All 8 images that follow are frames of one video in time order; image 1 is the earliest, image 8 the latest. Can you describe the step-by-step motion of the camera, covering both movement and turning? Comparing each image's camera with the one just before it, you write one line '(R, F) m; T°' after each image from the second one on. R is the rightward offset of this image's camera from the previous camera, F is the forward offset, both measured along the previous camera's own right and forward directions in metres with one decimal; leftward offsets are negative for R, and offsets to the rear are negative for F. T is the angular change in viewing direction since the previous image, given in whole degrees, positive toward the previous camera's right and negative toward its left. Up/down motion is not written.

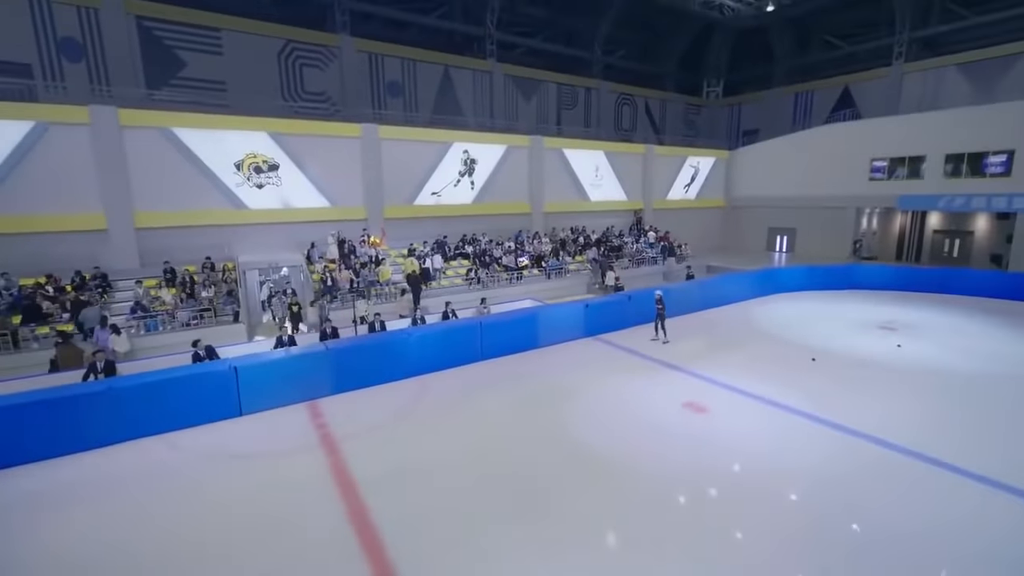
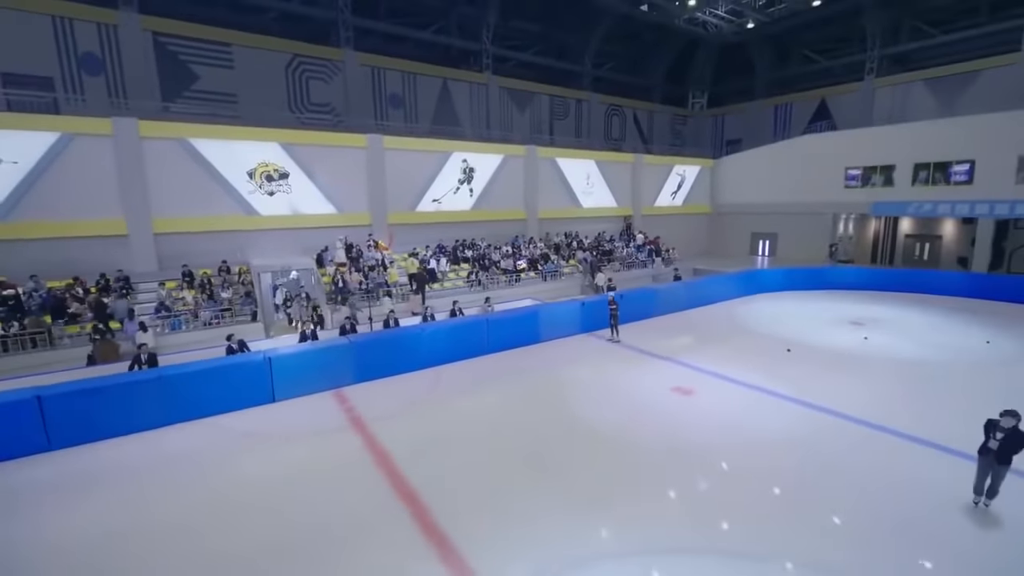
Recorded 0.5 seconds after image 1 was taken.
(-0.3, -0.9) m; +1°
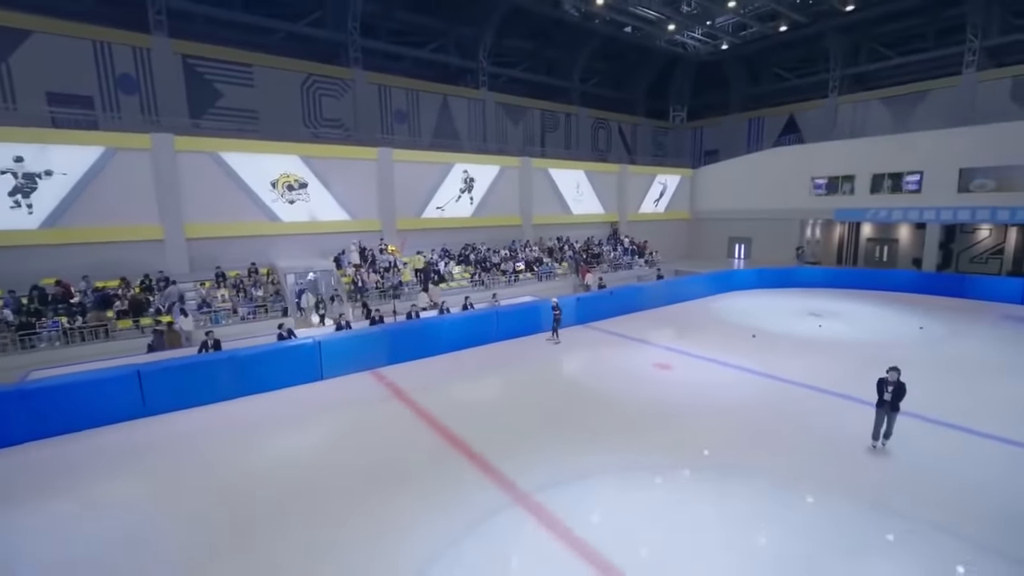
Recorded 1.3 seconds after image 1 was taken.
(-0.5, -1.6) m; +2°
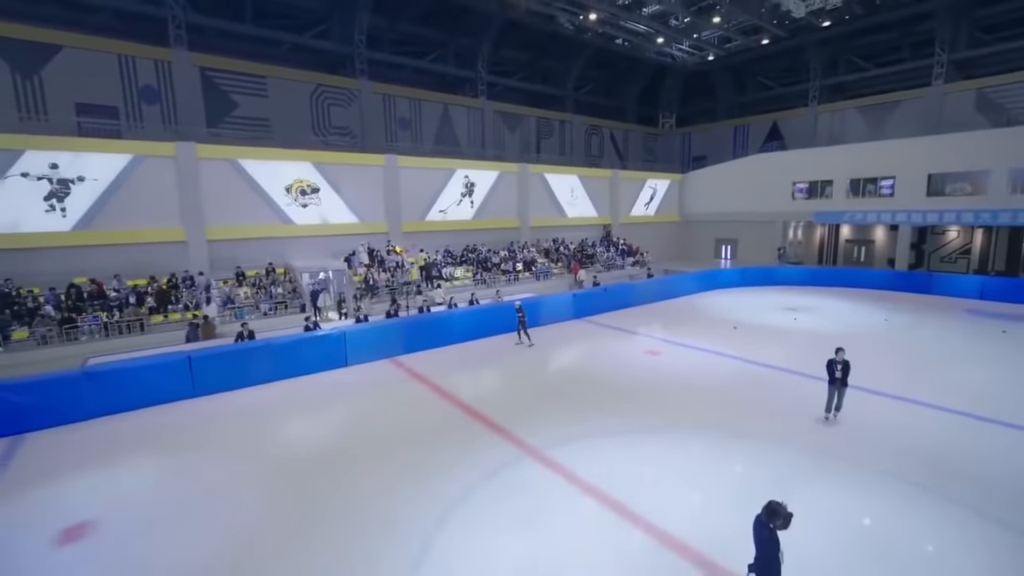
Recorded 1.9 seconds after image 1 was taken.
(-0.3, -1.1) m; +1°
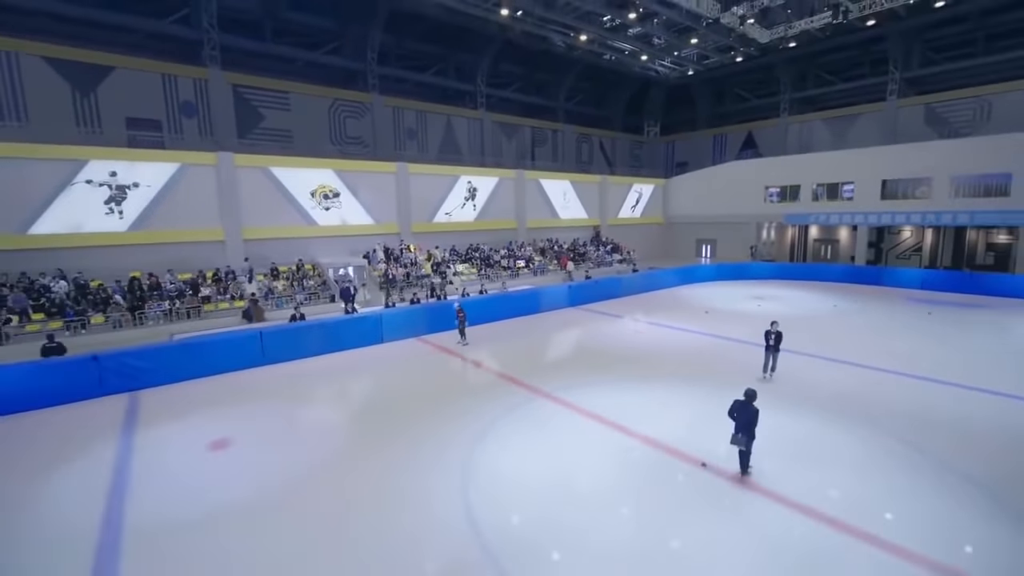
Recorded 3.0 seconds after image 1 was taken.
(-0.5, -2.2) m; +1°
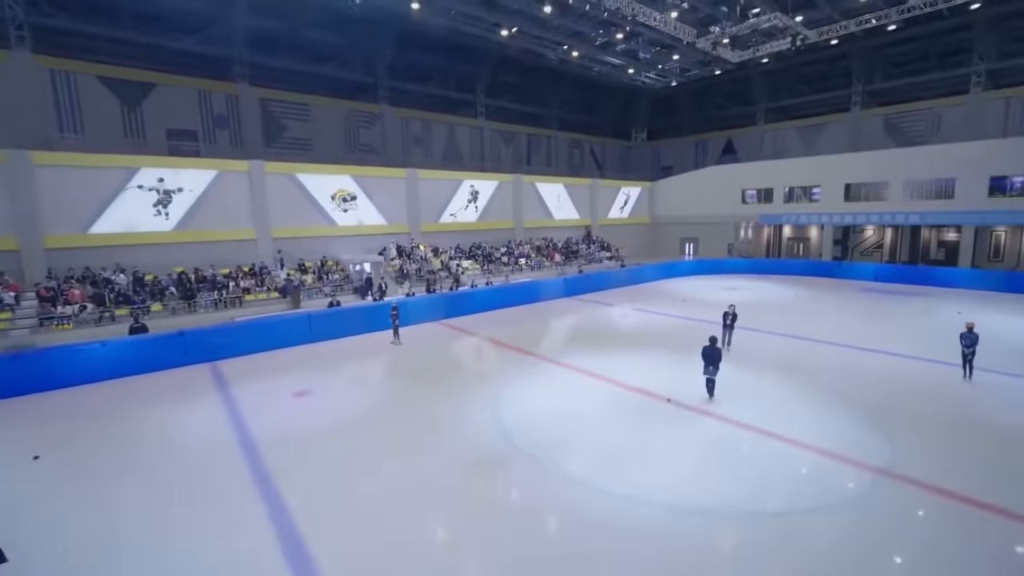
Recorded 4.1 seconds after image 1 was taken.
(-0.4, -2.3) m; +1°
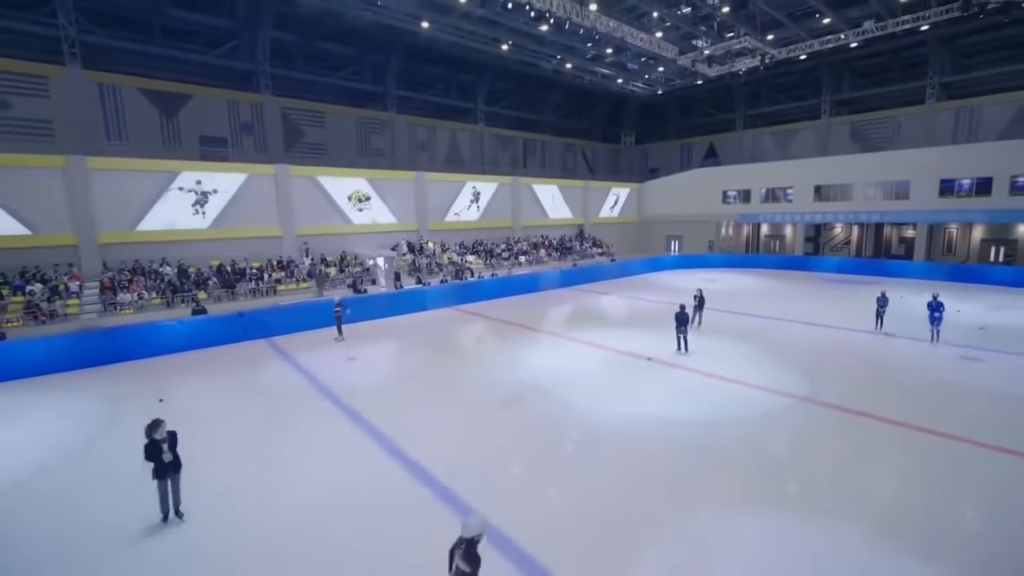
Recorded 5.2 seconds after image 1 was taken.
(-0.5, -2.2) m; +1°
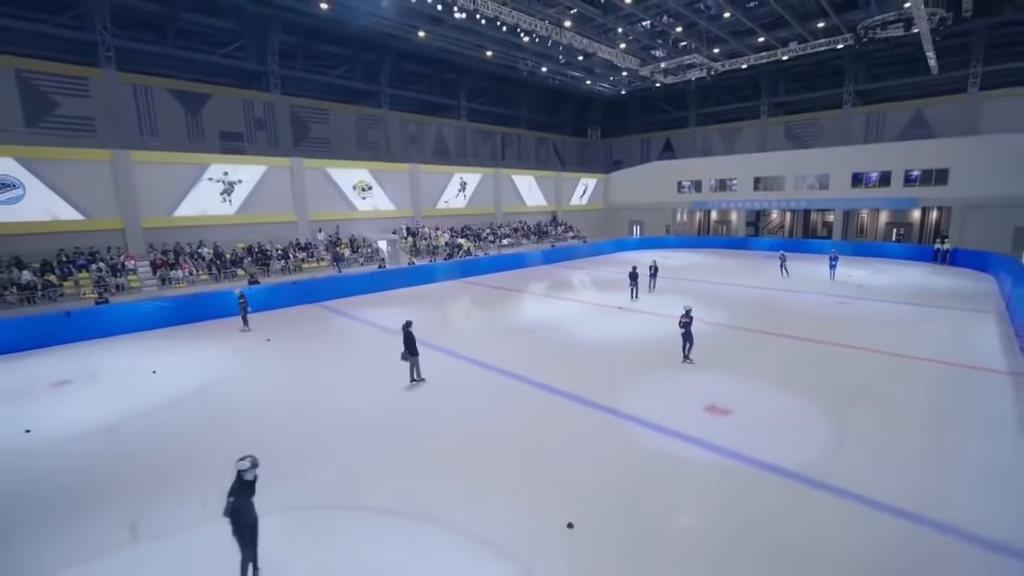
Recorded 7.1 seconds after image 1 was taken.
(-1.4, -3.7) m; +4°
